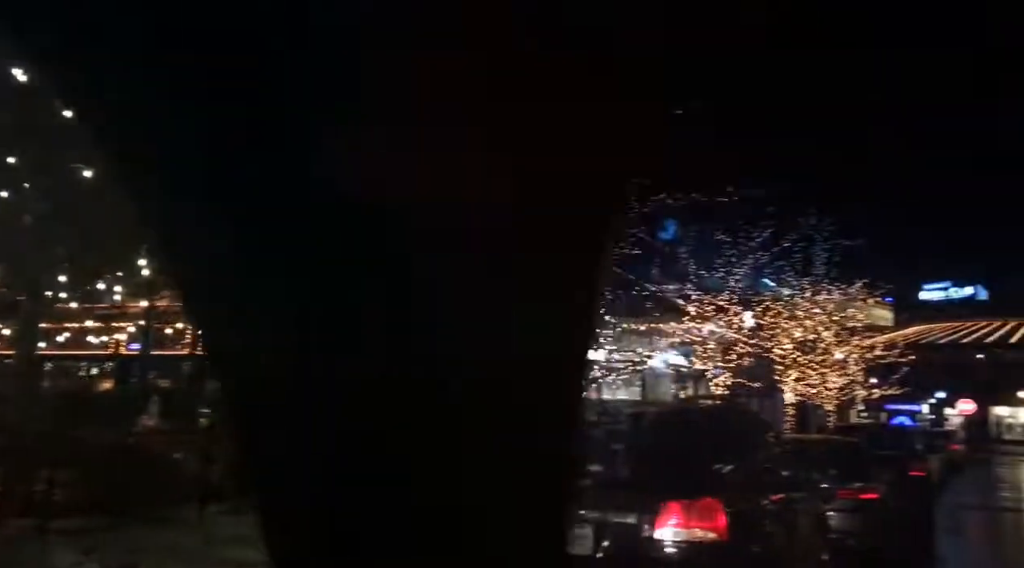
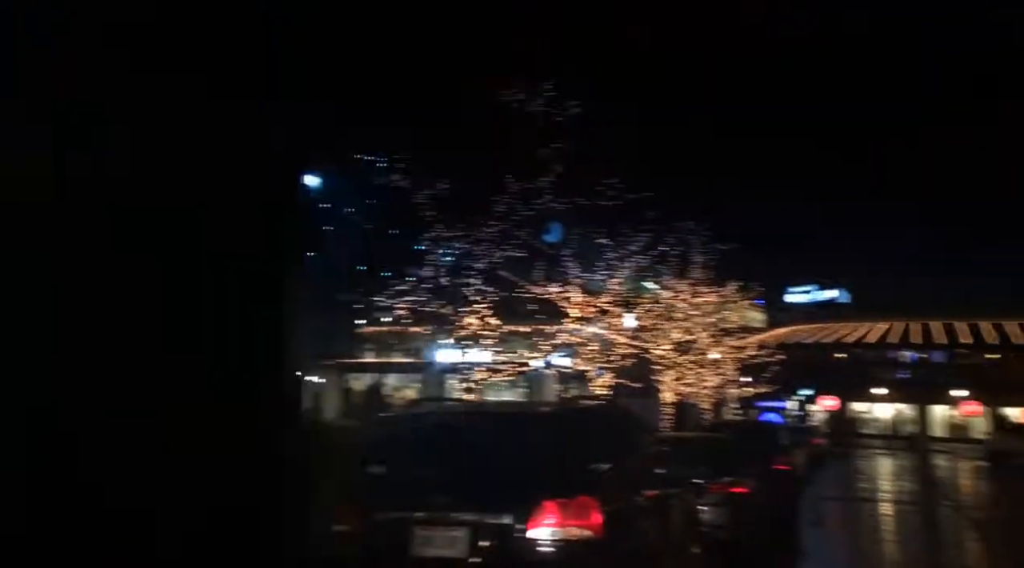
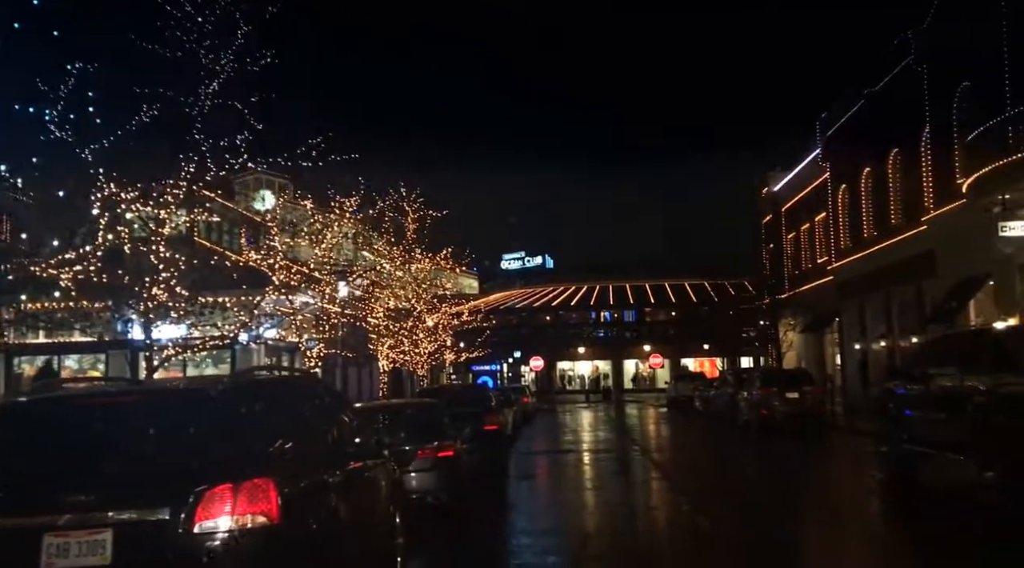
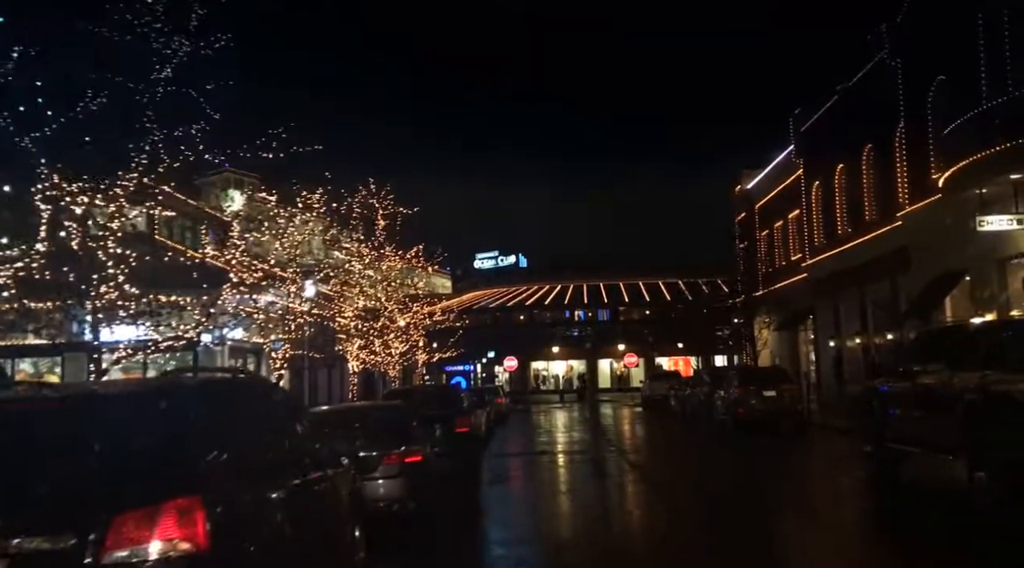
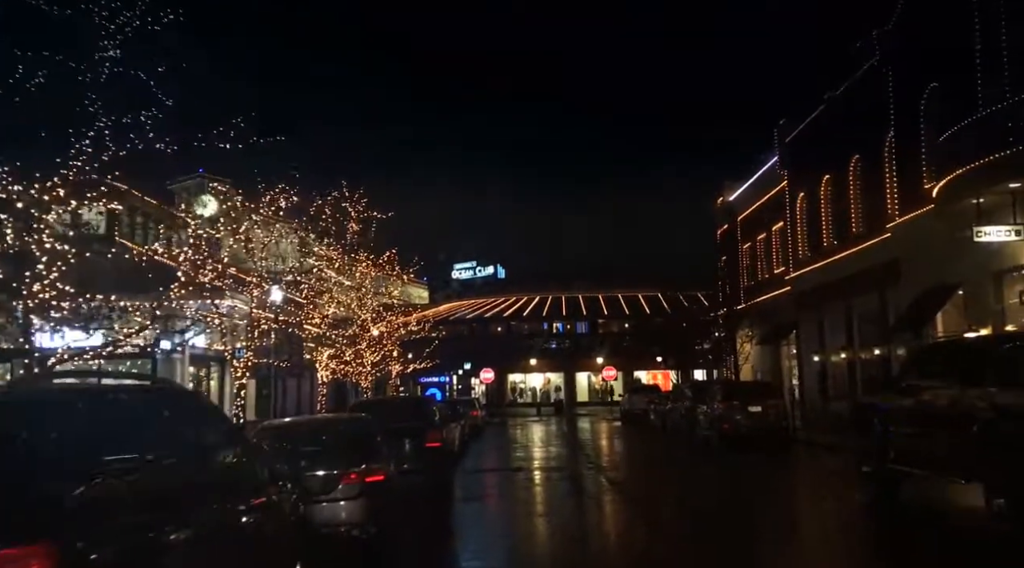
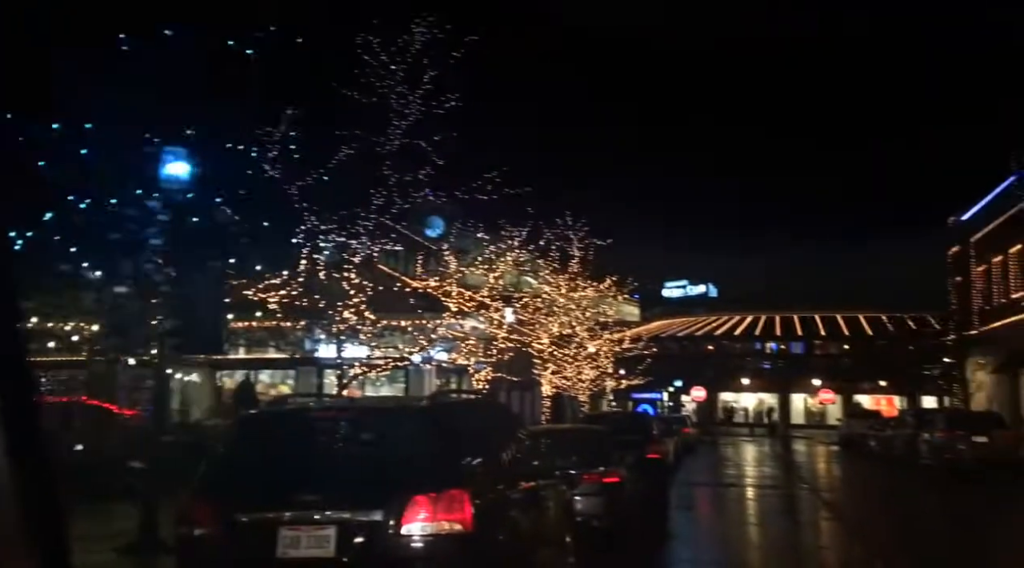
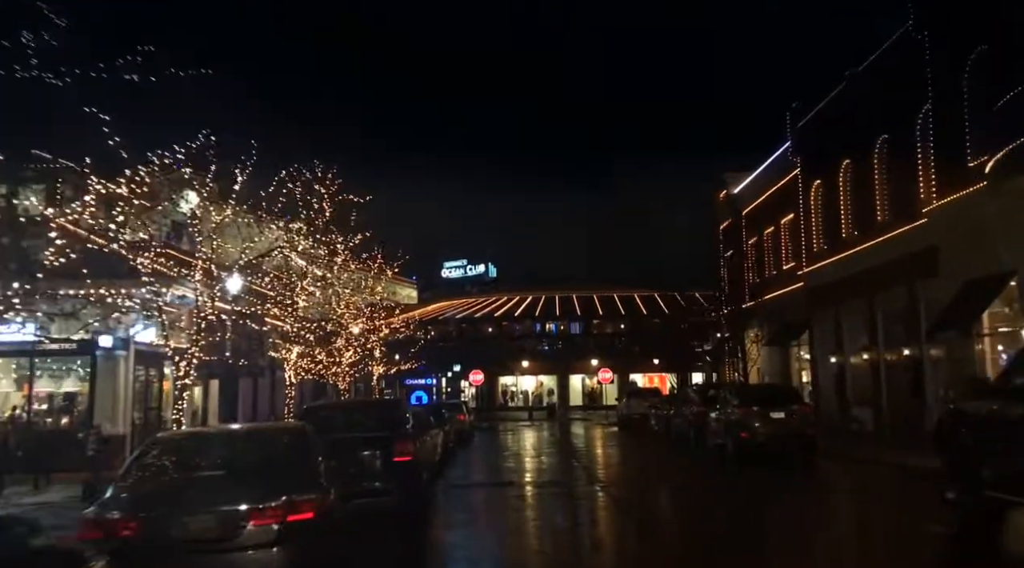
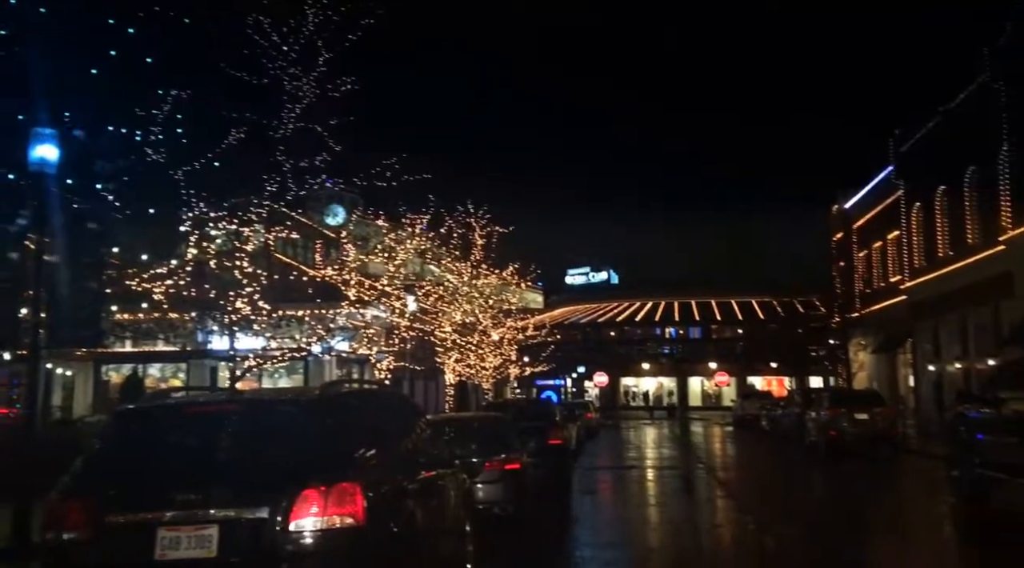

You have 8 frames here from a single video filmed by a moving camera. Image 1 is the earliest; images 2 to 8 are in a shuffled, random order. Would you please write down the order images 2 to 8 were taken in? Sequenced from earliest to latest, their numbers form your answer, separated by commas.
2, 6, 8, 3, 4, 5, 7
